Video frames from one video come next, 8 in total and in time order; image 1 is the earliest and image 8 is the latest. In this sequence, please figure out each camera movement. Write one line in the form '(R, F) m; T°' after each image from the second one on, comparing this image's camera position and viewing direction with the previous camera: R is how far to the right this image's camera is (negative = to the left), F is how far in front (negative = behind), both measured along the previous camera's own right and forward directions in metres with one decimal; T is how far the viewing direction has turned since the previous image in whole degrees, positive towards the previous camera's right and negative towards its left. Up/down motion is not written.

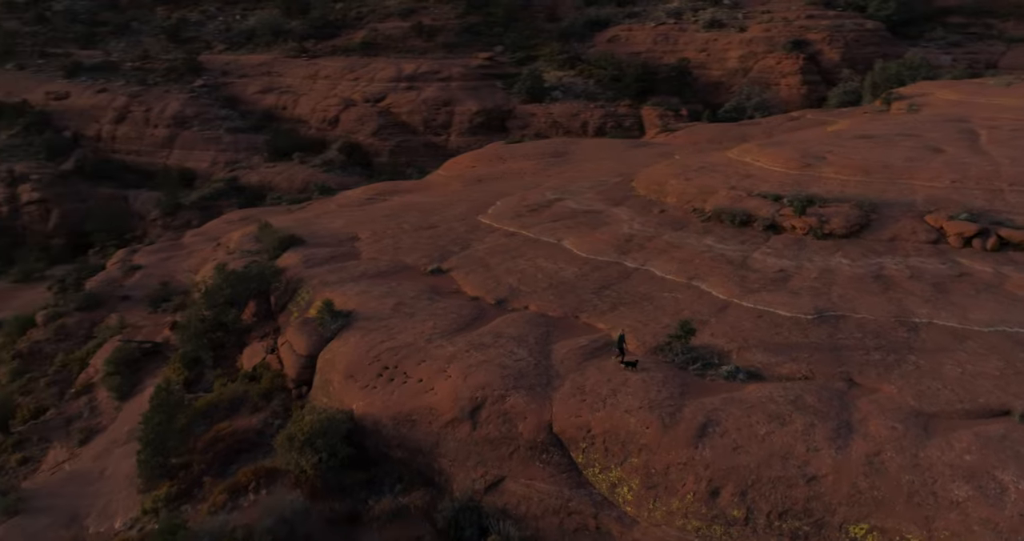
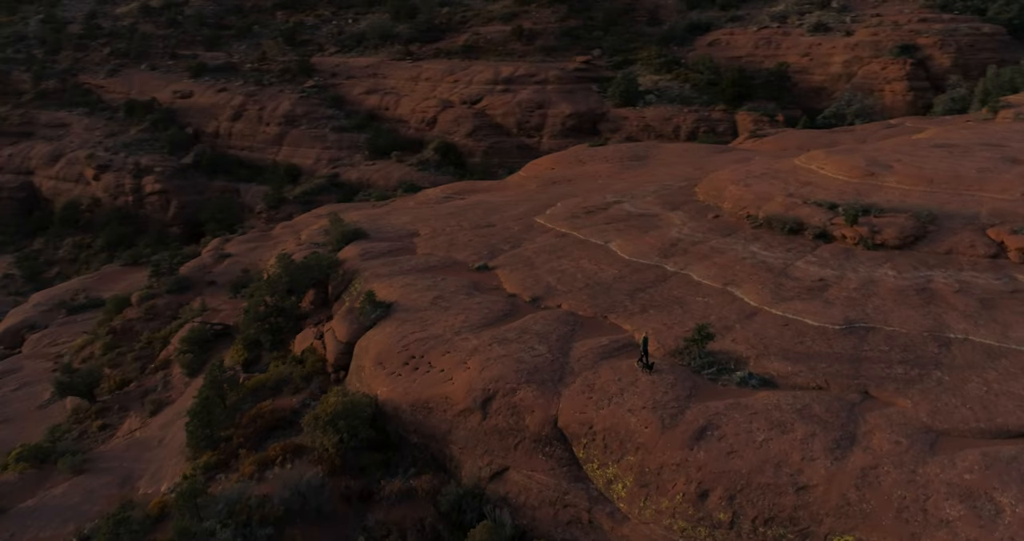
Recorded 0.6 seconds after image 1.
(+1.0, -0.2) m; -8°
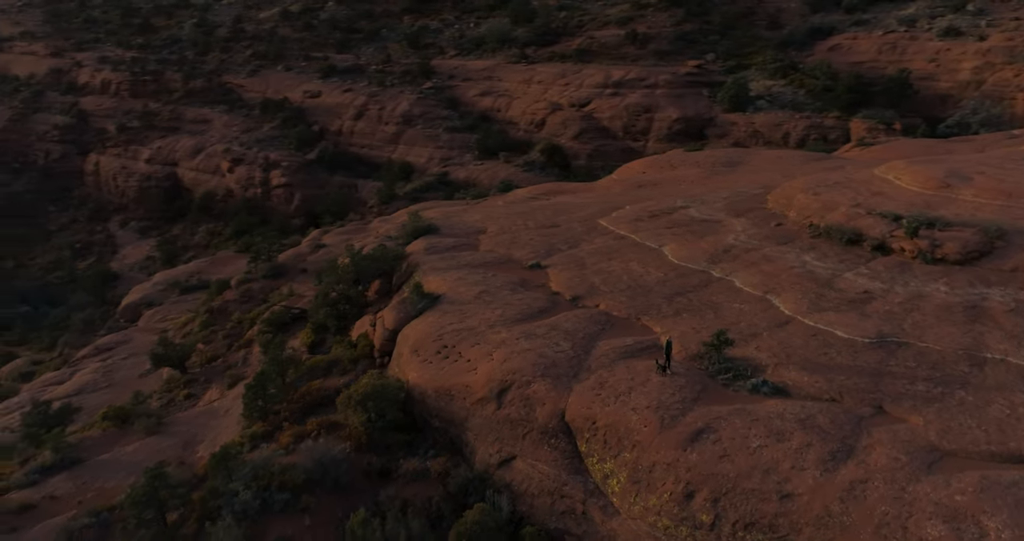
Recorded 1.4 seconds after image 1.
(+1.2, -0.3) m; -9°
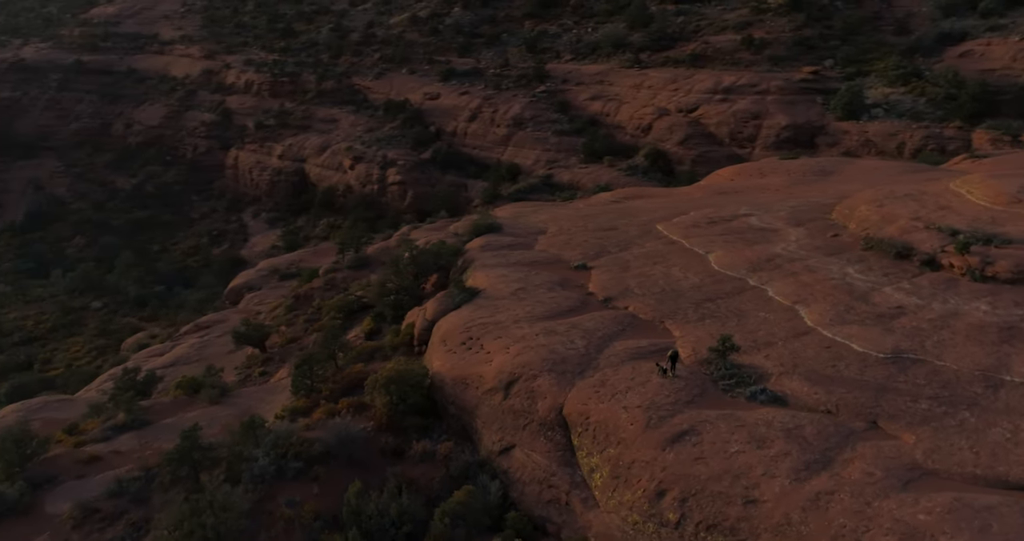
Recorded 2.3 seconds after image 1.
(+1.3, -0.3) m; -9°
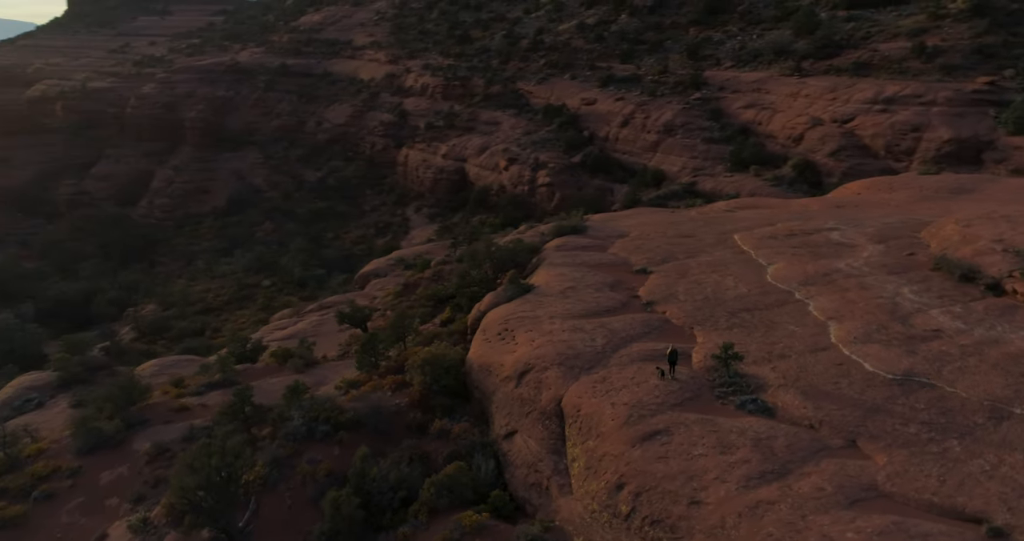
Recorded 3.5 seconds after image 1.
(+1.9, -0.3) m; -13°
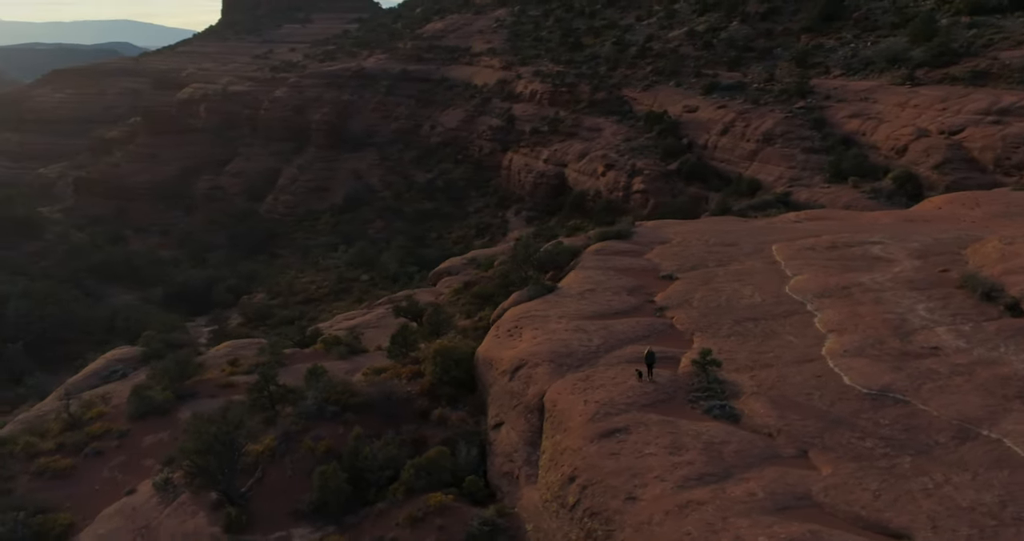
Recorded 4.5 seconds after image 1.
(+1.5, -0.3) m; -9°
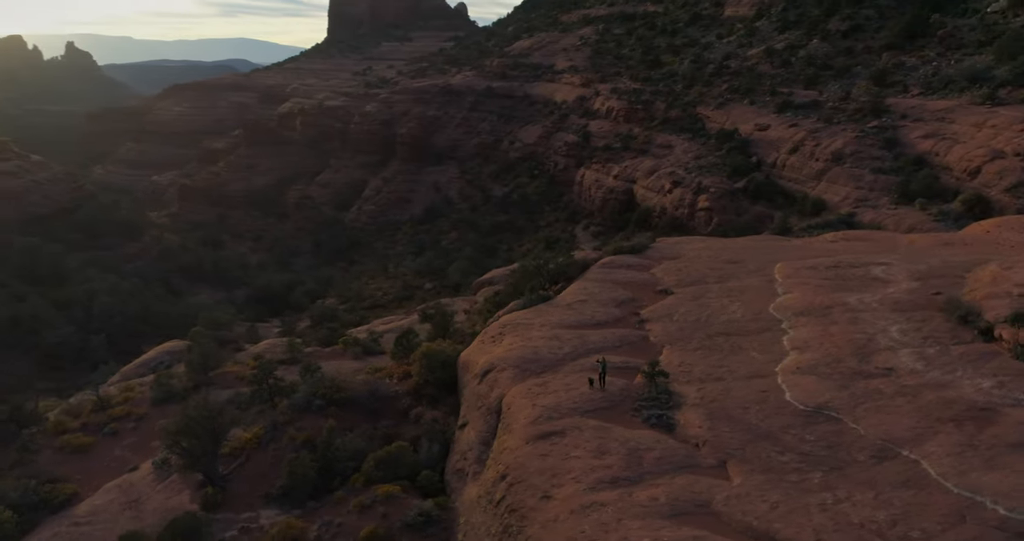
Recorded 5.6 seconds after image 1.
(+1.5, -0.3) m; -7°
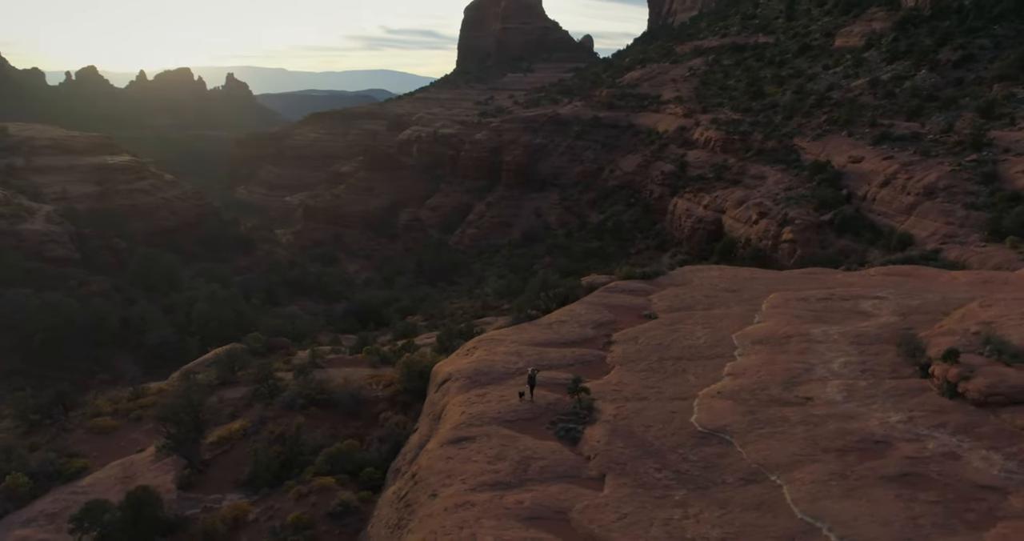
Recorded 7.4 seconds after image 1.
(+2.2, -0.3) m; -9°
